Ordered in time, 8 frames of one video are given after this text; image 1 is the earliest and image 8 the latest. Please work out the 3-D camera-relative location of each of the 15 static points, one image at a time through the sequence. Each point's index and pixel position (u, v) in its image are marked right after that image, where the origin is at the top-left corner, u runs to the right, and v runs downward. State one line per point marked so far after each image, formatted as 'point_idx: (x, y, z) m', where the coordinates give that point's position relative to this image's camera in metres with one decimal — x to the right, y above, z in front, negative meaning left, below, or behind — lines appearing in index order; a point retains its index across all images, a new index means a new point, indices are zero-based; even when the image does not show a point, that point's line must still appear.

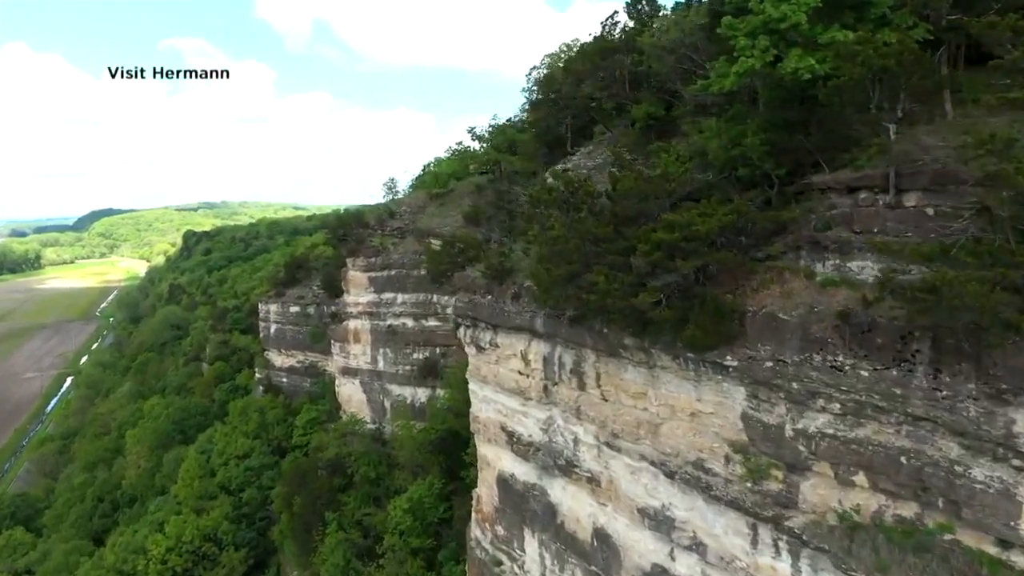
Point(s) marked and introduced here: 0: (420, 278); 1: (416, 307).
0: (-2.6, +0.2, +23.2) m
1: (-2.7, -0.5, +23.3) m
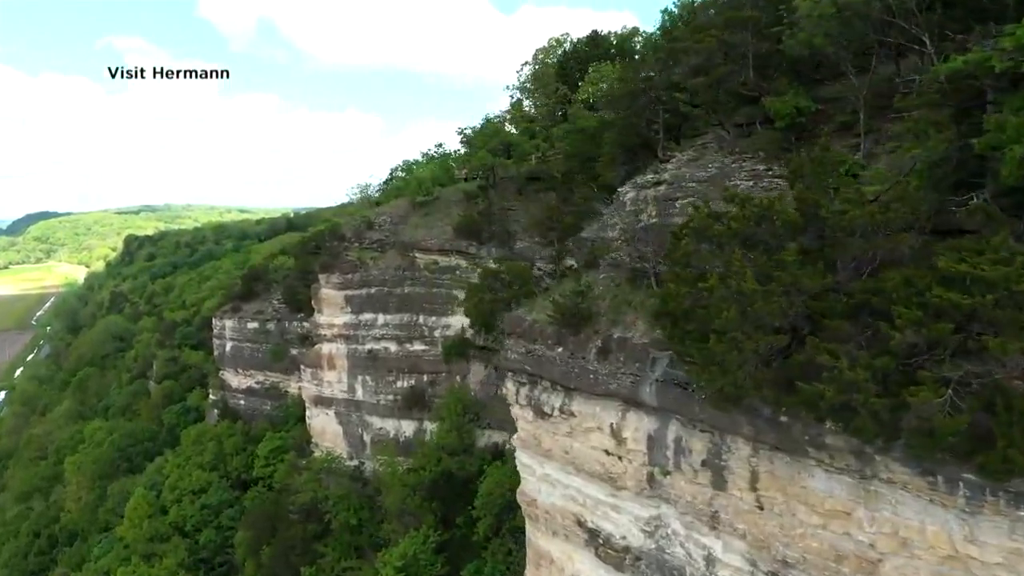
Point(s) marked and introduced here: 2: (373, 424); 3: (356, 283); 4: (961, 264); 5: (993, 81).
0: (-2.7, -0.2, +20.7) m
1: (-2.8, -1.0, +20.7) m
2: (-3.5, -3.4, +21.1) m
3: (-3.9, +0.1, +21.0) m
4: (+2.2, +0.1, +4.1) m
5: (+2.7, +1.2, +4.8) m
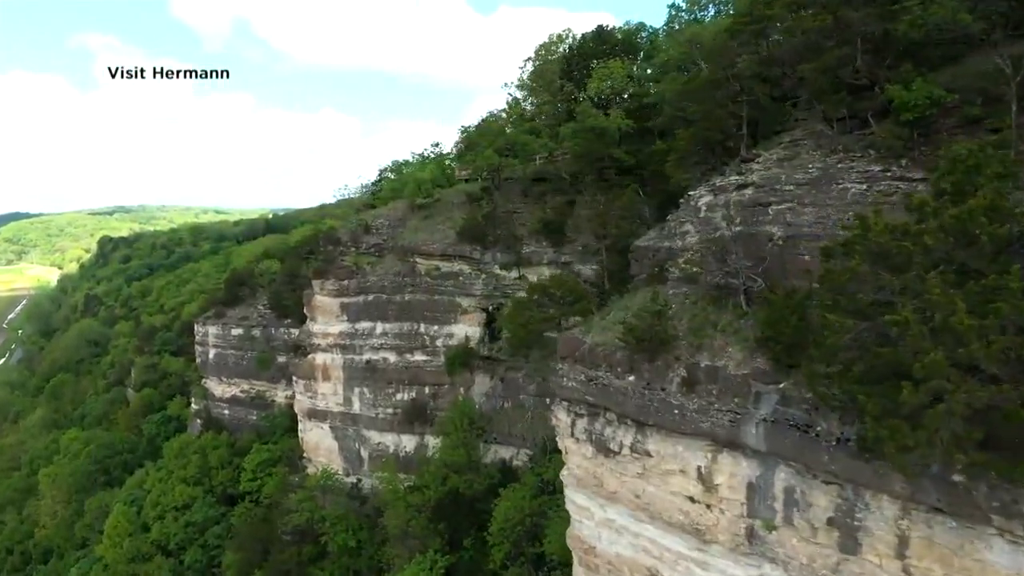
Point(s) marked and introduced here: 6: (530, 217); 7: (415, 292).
0: (-2.5, -0.4, +19.6) m
1: (-2.6, -1.2, +19.6) m
2: (-3.4, -3.6, +20.0) m
3: (-3.7, -0.1, +19.9) m
4: (+2.7, 0.0, +3.1) m
5: (+3.2, +1.0, +3.8) m
6: (+0.4, +1.7, +19.9) m
7: (-2.2, -0.1, +19.6) m
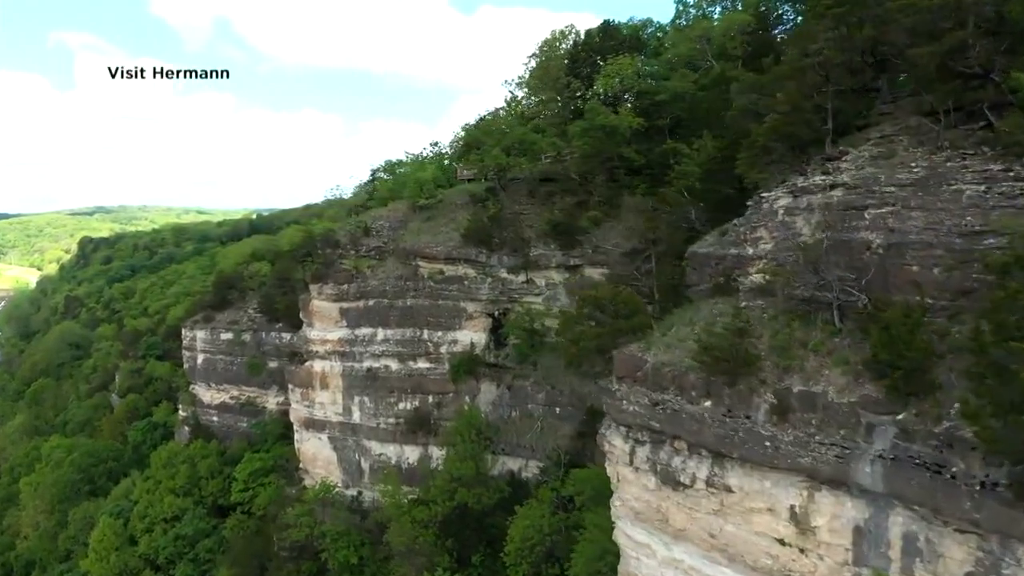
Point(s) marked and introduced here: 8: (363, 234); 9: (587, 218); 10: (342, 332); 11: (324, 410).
0: (-2.4, -0.5, +18.8) m
1: (-2.5, -1.3, +18.8) m
2: (-3.2, -3.7, +19.2) m
3: (-3.6, -0.2, +19.1) m
4: (+3.2, -0.1, +2.4) m
5: (+3.7, +1.0, +3.1) m
6: (+0.6, +1.6, +19.1) m
7: (-2.1, -0.2, +18.8) m
8: (-3.5, +1.3, +19.8) m
9: (+1.7, +1.6, +18.7) m
10: (-3.9, -1.0, +19.3) m
11: (-4.4, -2.8, +19.7) m
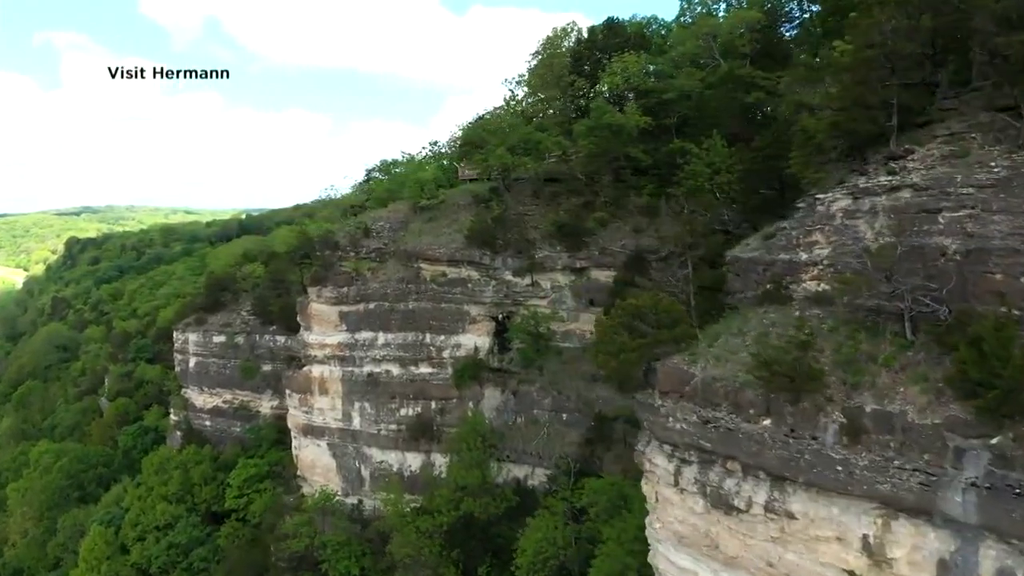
0: (-2.3, -0.6, +18.3) m
1: (-2.4, -1.4, +18.3) m
2: (-3.1, -3.8, +18.7) m
3: (-3.5, -0.3, +18.6) m
4: (+3.5, -0.2, +2.0) m
5: (+4.0, +0.9, +2.7) m
6: (+0.7, +1.5, +18.7) m
7: (-2.0, -0.3, +18.3) m
8: (-3.4, +1.2, +19.3) m
9: (+1.8, +1.5, +18.3) m
10: (-3.8, -1.1, +18.8) m
11: (-4.3, -2.9, +19.2) m
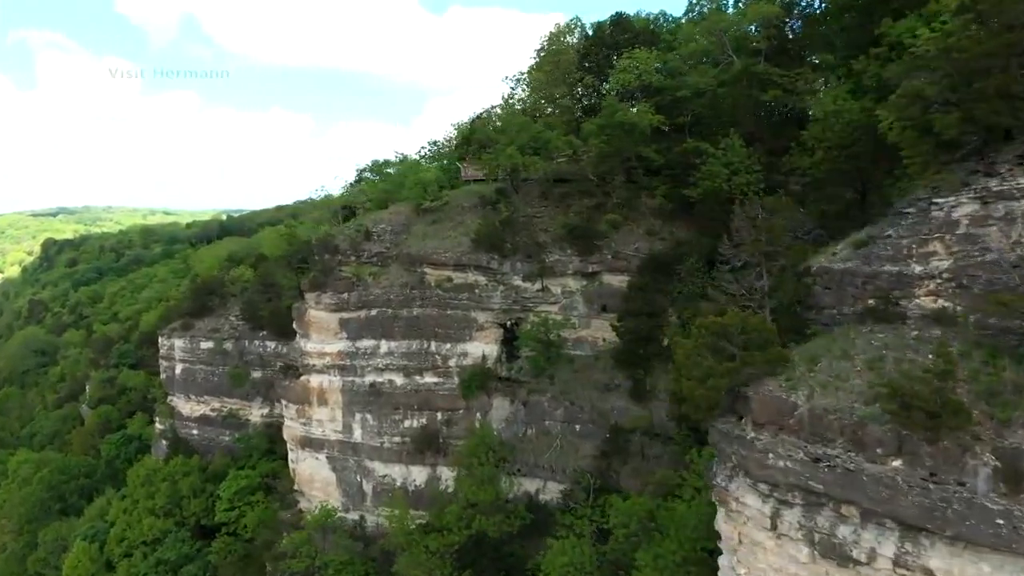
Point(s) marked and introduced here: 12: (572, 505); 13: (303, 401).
0: (-2.1, -0.7, +17.5) m
1: (-2.2, -1.5, +17.5) m
2: (-2.9, -3.9, +17.9) m
3: (-3.3, -0.4, +17.7) m
4: (+4.1, -0.3, +1.3) m
5: (+4.5, +0.8, +2.0) m
6: (+0.8, +1.4, +17.9) m
7: (-1.8, -0.4, +17.5) m
8: (-3.2, +1.1, +18.5) m
9: (+1.9, +1.4, +17.6) m
10: (-3.6, -1.2, +17.9) m
11: (-4.1, -3.0, +18.4) m
12: (+1.1, -4.1, +16.2) m
13: (-4.6, -2.5, +18.6) m
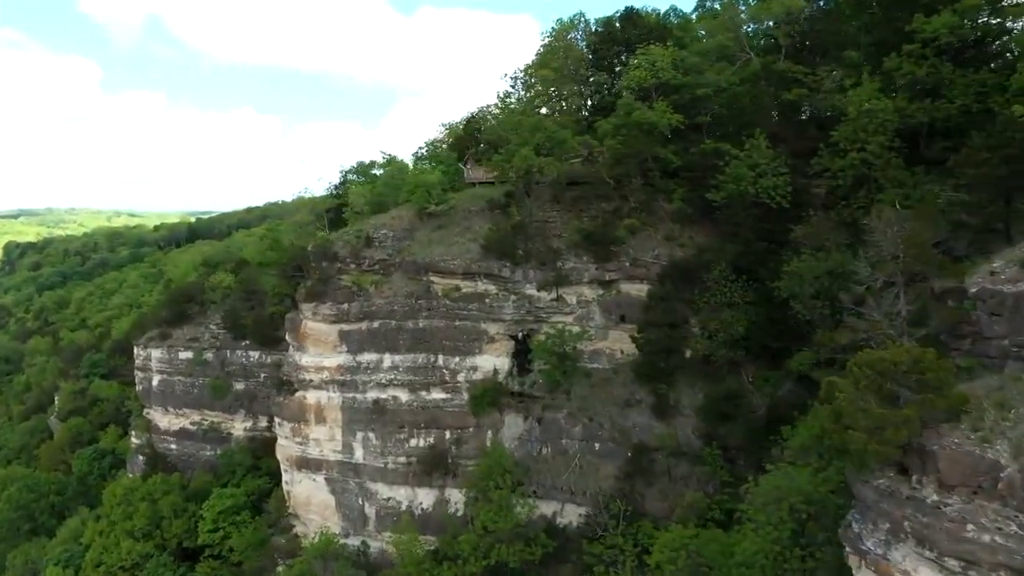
0: (-1.8, -0.9, +16.4) m
1: (-1.9, -1.7, +16.4) m
2: (-2.7, -4.1, +16.7) m
3: (-3.1, -0.6, +16.6) m
4: (+4.9, -0.4, +0.5) m
5: (+5.3, +0.7, +1.2) m
6: (+1.1, +1.2, +16.9) m
7: (-1.6, -0.6, +16.4) m
8: (-3.0, +0.9, +17.3) m
9: (+2.2, +1.2, +16.6) m
10: (-3.4, -1.4, +16.8) m
11: (-3.9, -3.2, +17.2) m
12: (+1.4, -4.3, +15.1) m
13: (-4.4, -2.7, +17.4) m
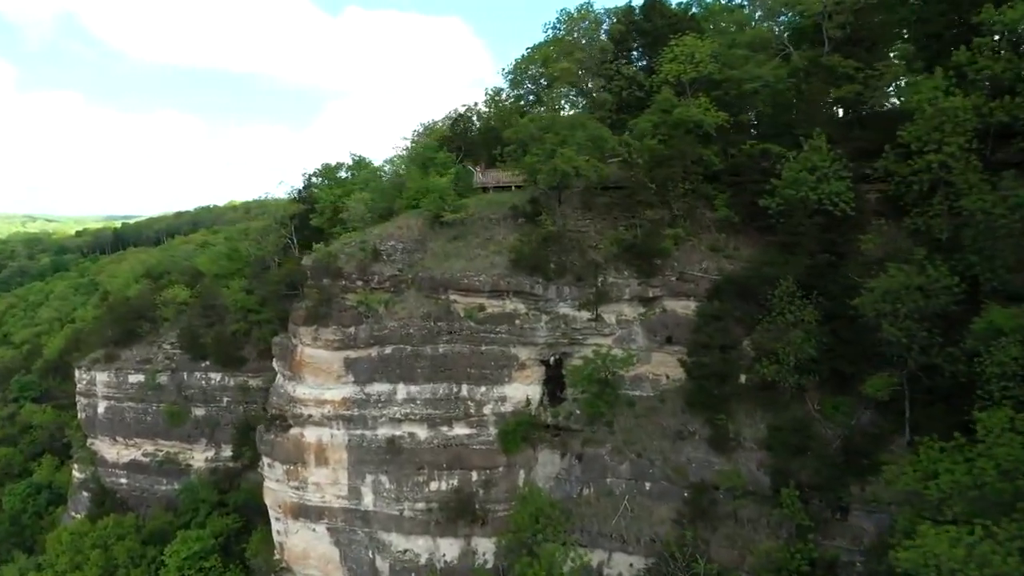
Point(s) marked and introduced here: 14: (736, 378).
0: (-1.3, -1.2, +14.3) m
1: (-1.3, -2.0, +14.3) m
2: (-2.1, -4.4, +14.5) m
3: (-2.5, -0.9, +14.4) m
4: (+6.7, -0.6, -1.0) m
5: (+7.1, +0.5, -0.3) m
6: (+1.6, +0.9, +15.1) m
7: (-1.0, -0.9, +14.3) m
8: (-2.5, +0.5, +15.1) m
9: (+2.7, +0.9, +14.8) m
10: (-2.8, -1.7, +14.5) m
11: (-3.3, -3.6, +14.9) m
12: (+2.1, -4.6, +13.3) m
13: (-3.9, -3.1, +15.1) m
14: (+3.7, -1.5, +13.9) m
